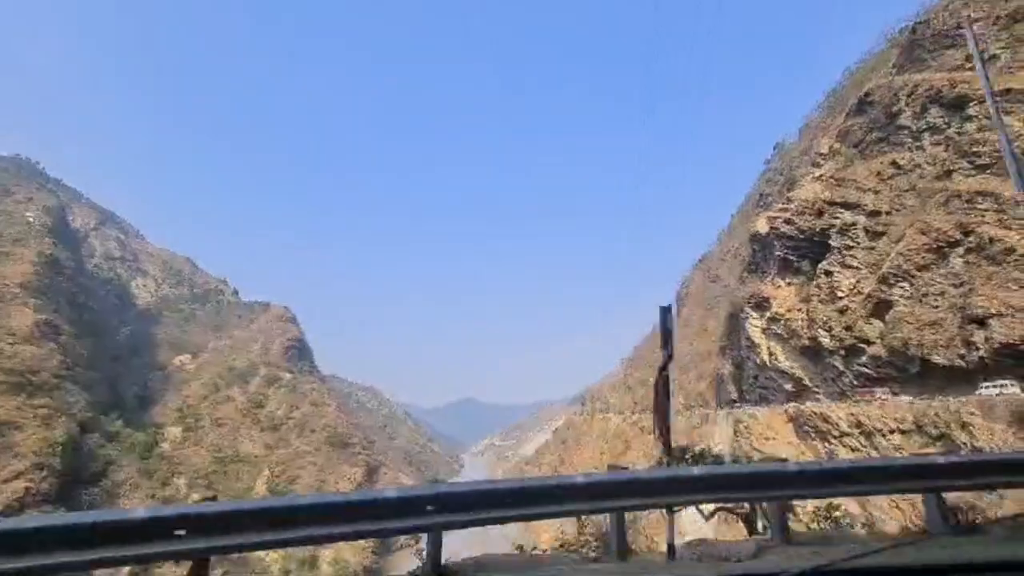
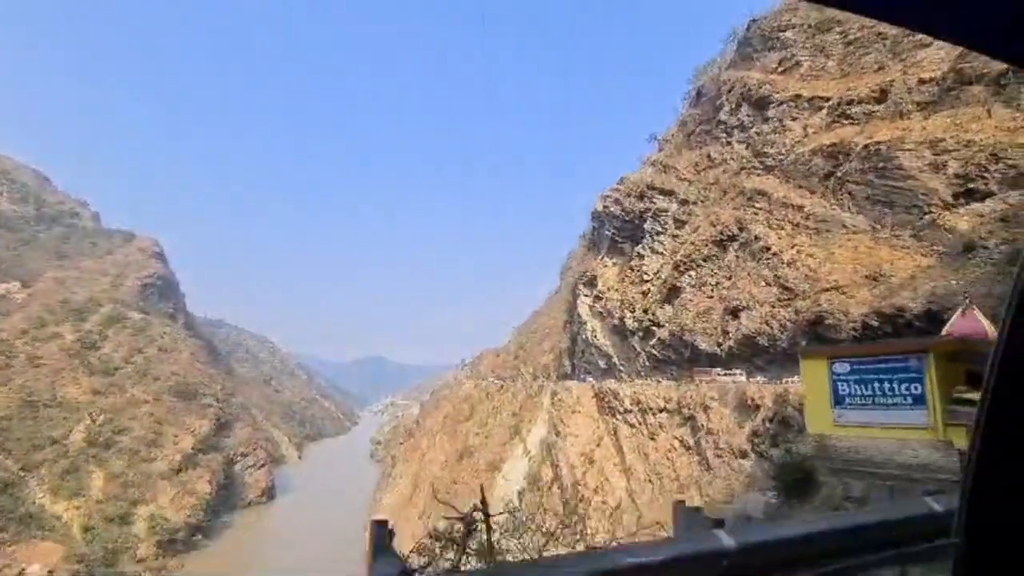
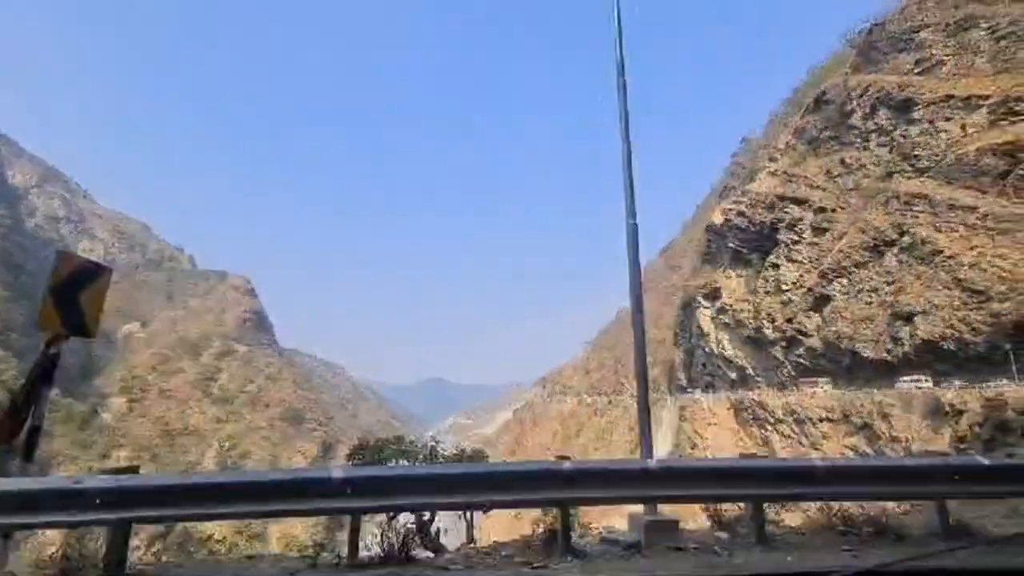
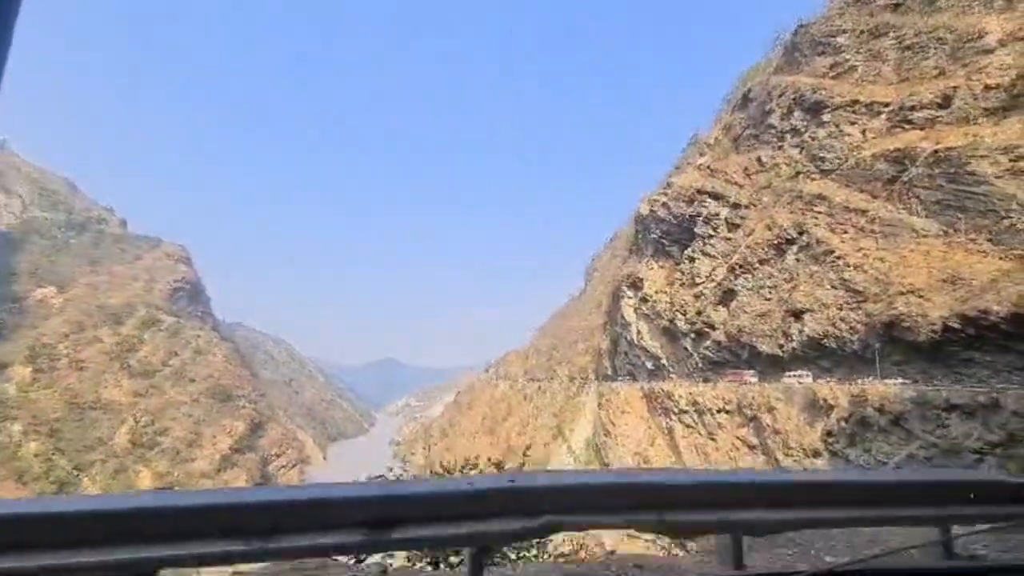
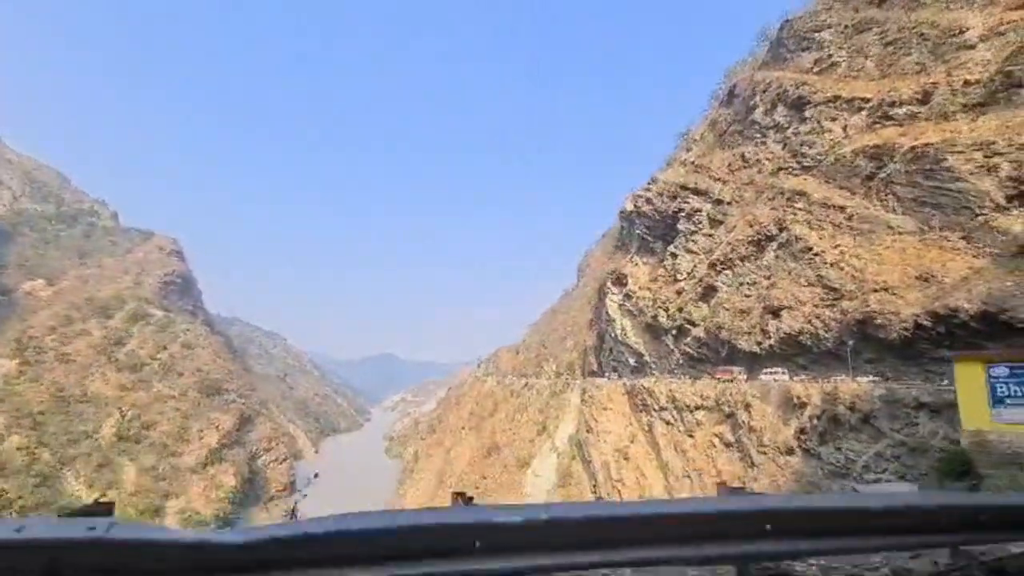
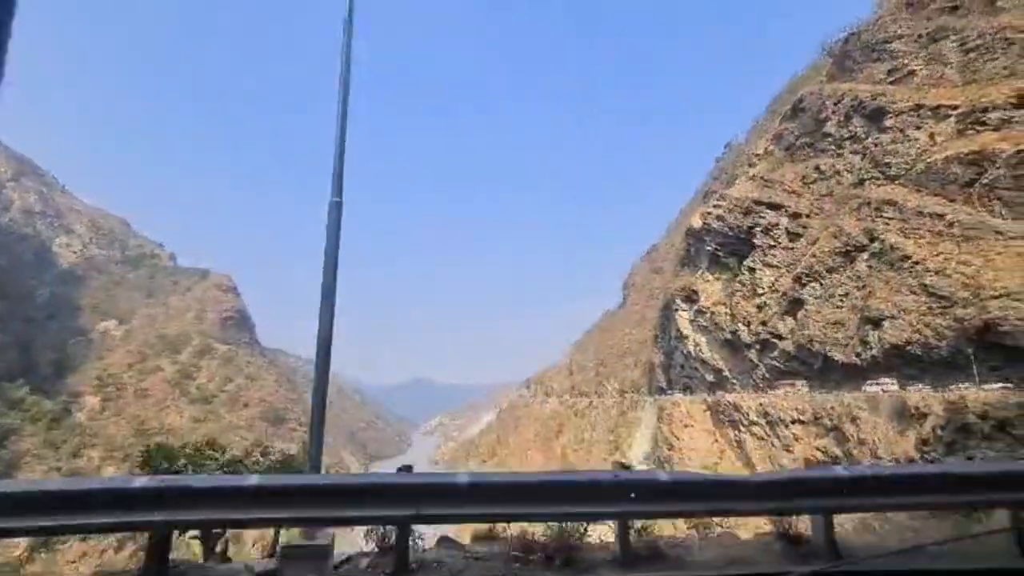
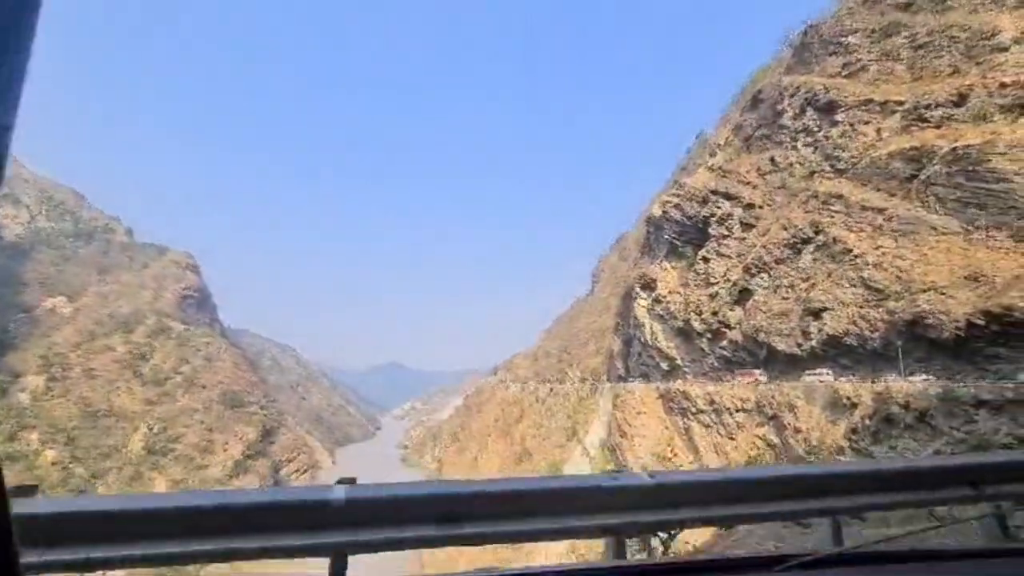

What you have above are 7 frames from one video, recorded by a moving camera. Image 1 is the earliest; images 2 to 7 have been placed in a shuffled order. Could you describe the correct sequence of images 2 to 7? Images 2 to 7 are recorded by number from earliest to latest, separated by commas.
3, 6, 7, 4, 5, 2
